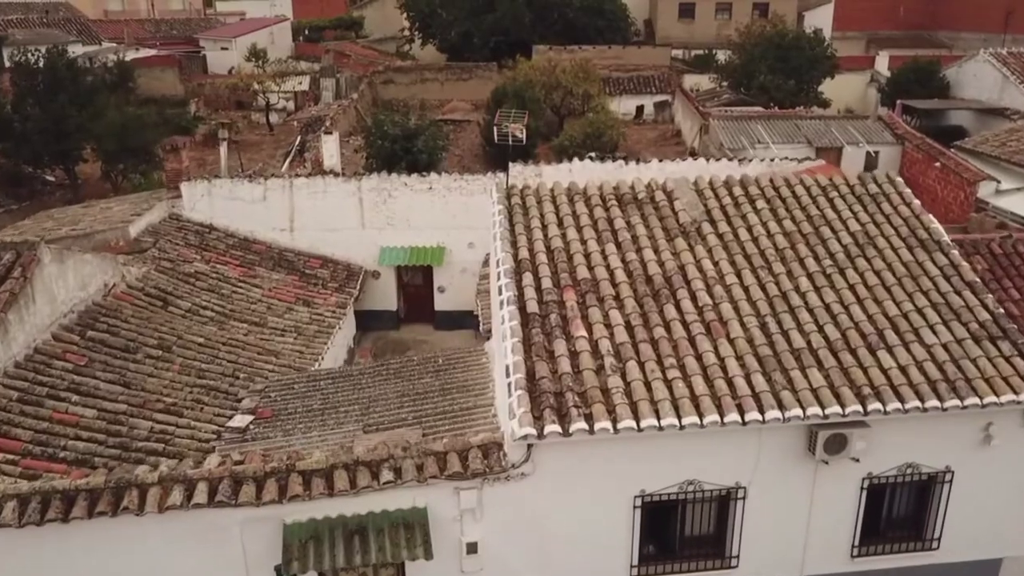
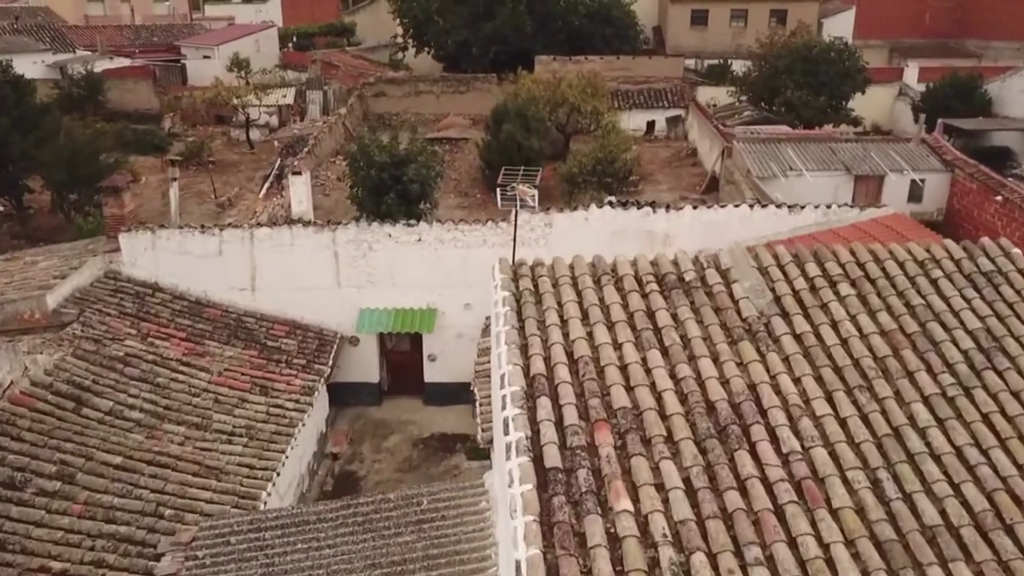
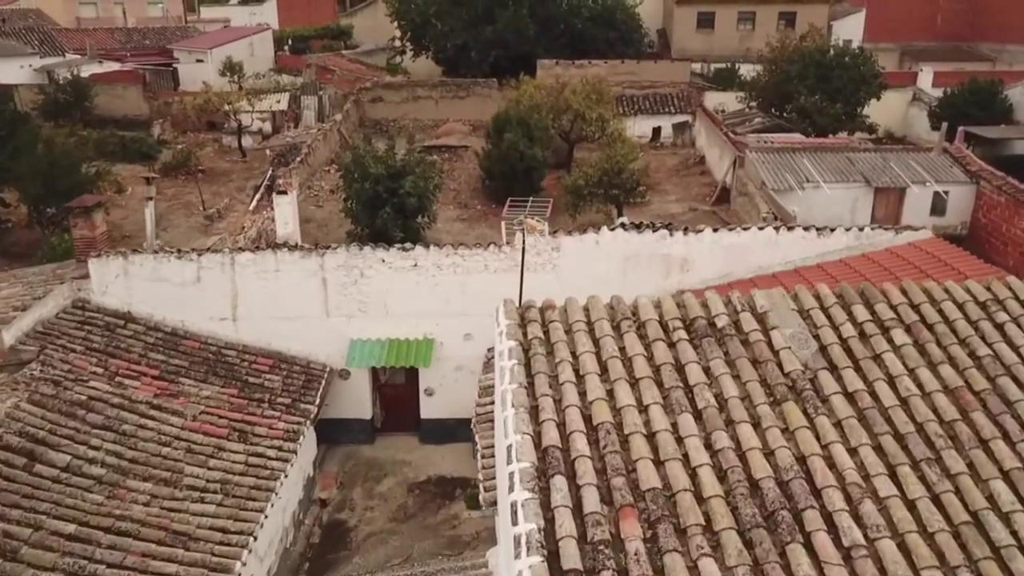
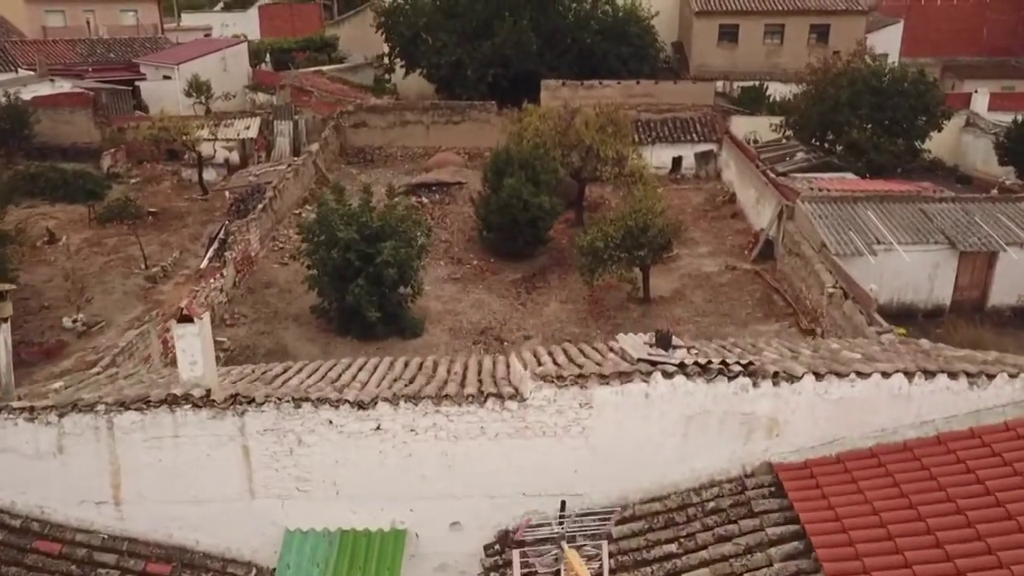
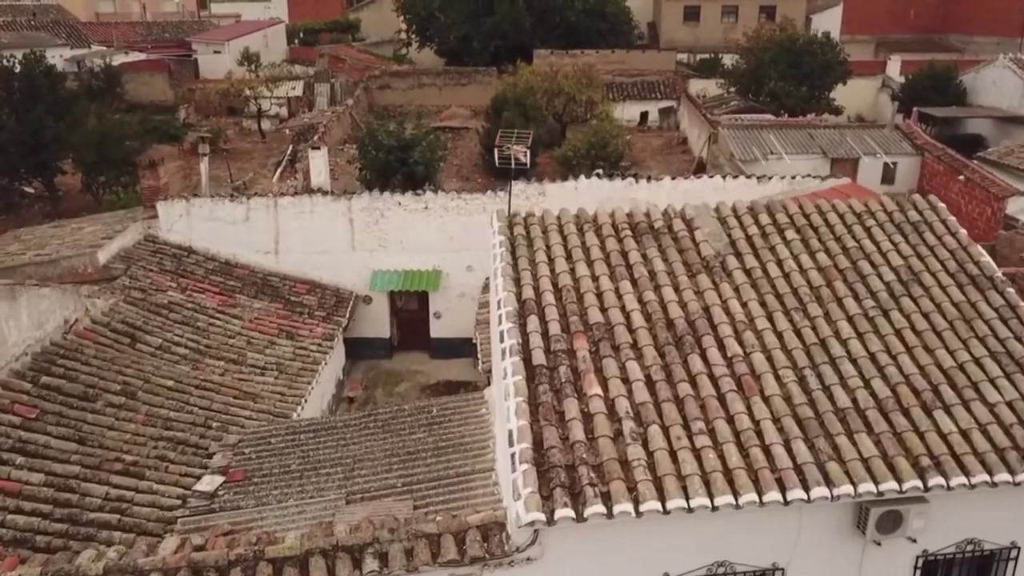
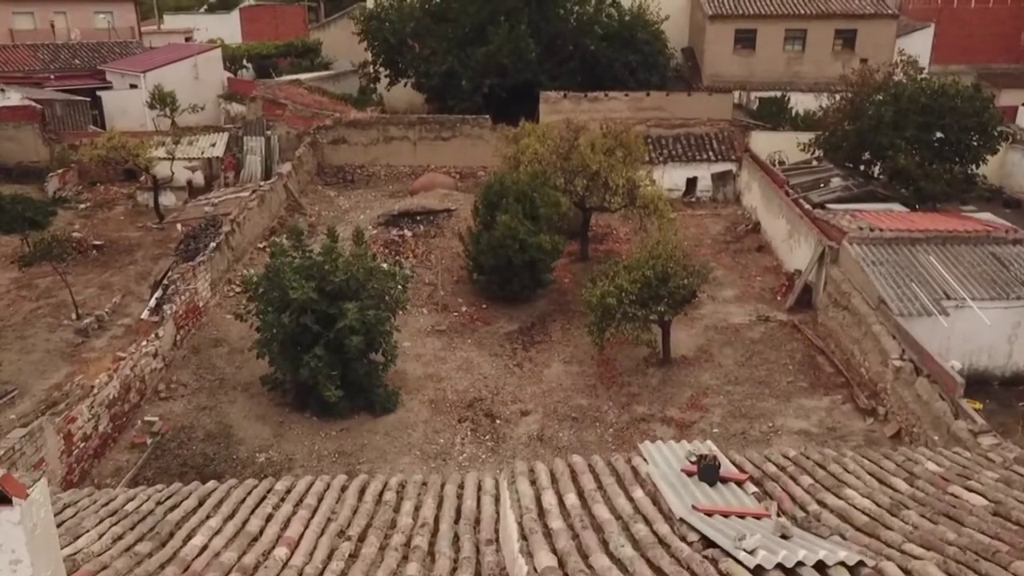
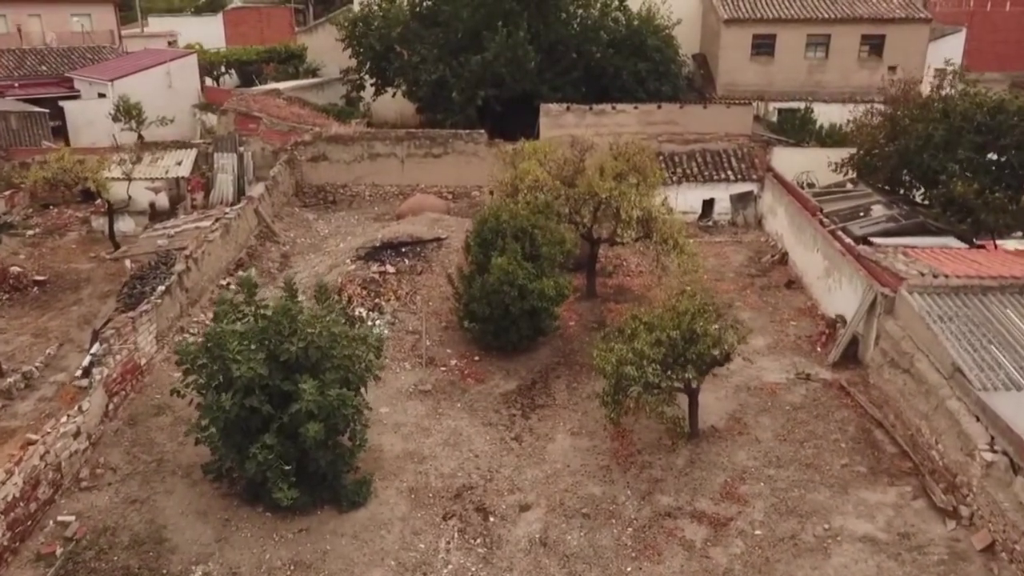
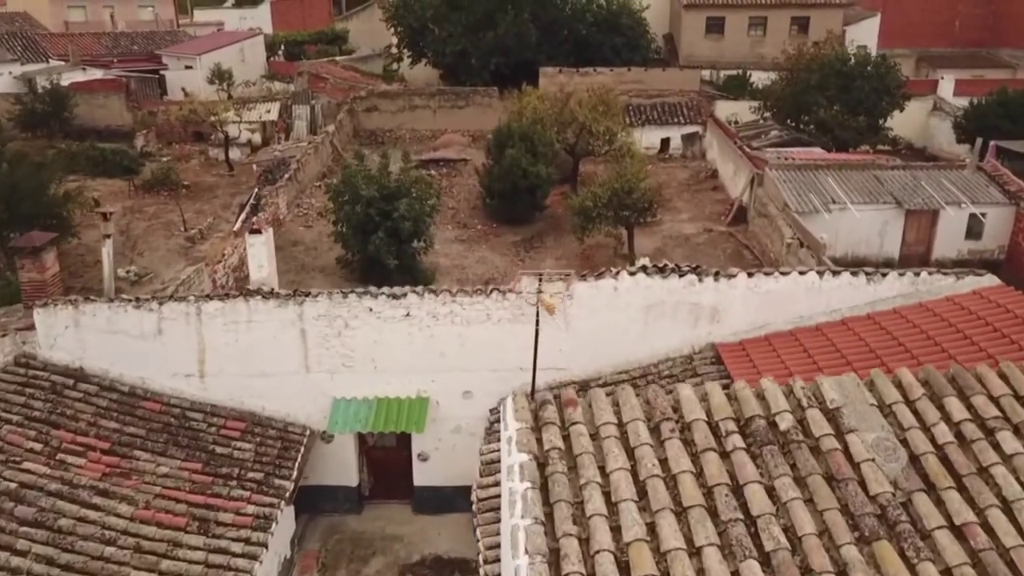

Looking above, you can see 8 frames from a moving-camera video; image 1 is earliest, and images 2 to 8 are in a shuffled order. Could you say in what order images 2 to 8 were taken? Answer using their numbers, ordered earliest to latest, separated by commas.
5, 2, 3, 8, 4, 6, 7
